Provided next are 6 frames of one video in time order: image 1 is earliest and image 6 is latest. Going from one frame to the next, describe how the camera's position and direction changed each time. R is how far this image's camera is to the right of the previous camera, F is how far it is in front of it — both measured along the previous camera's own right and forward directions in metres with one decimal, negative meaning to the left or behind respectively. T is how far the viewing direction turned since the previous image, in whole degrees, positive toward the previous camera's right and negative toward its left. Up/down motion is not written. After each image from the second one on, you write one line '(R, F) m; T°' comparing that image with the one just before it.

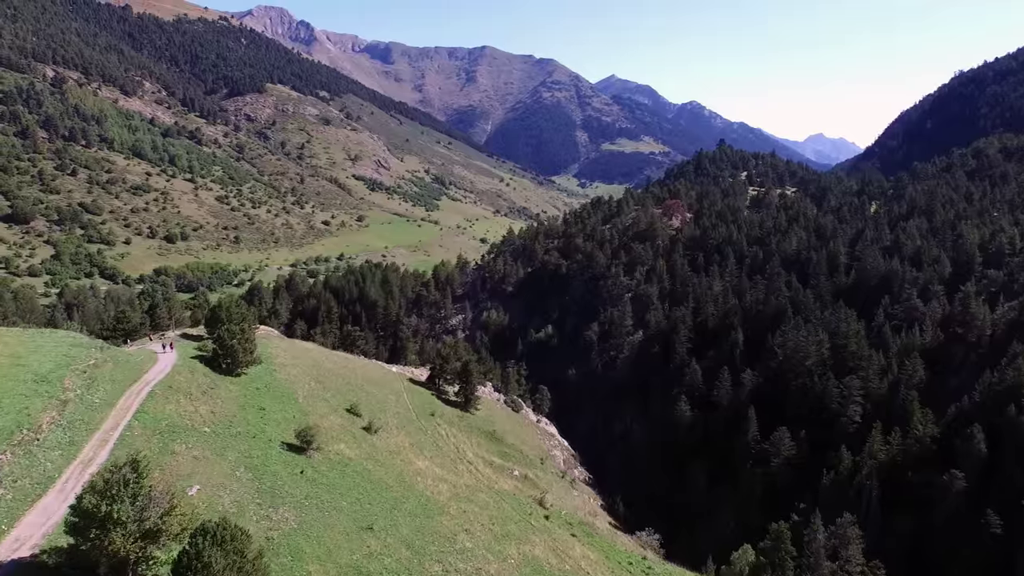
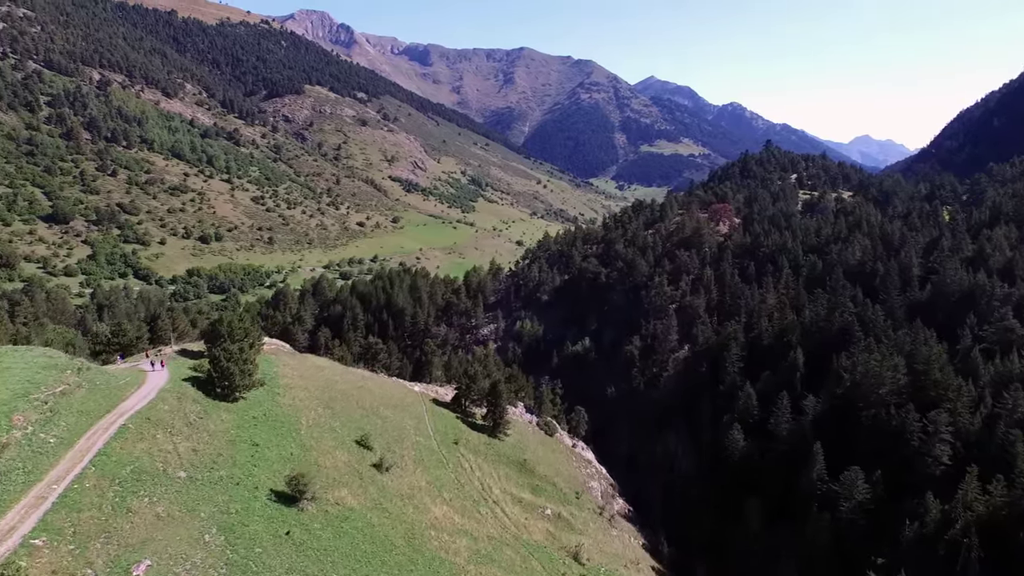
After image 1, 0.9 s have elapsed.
(+0.2, +8.0) m; -3°
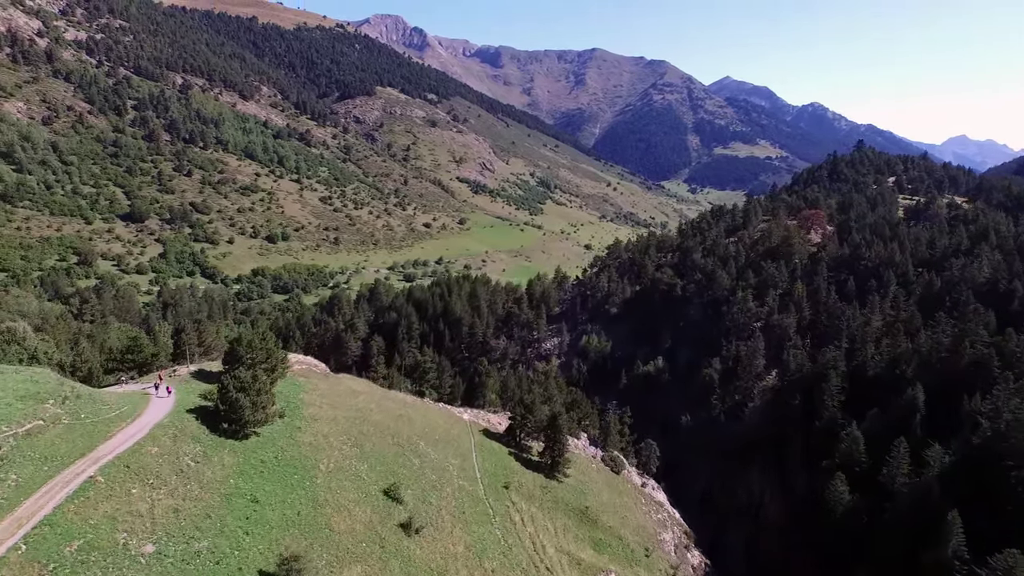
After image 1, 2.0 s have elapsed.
(+0.2, +9.9) m; -5°
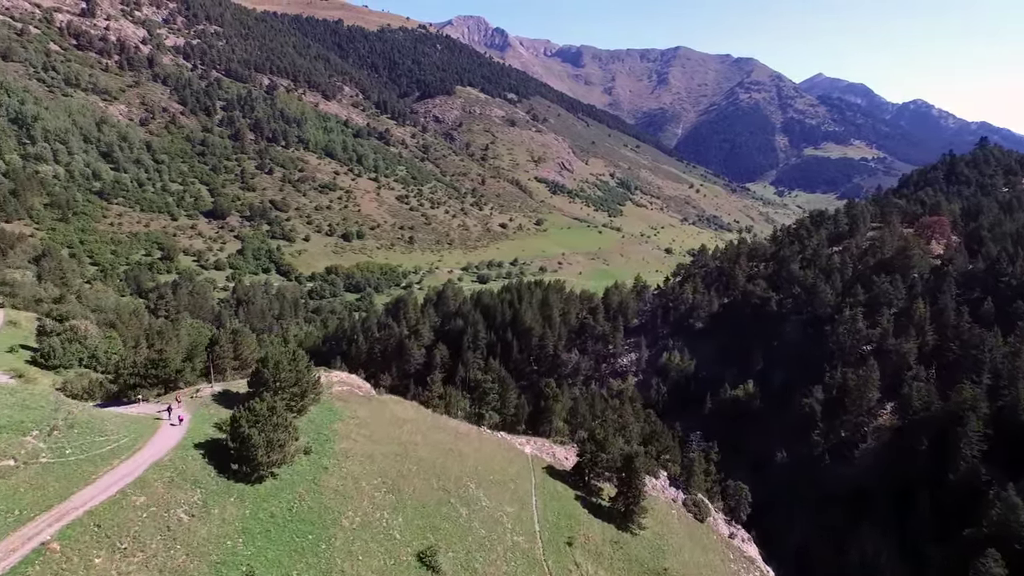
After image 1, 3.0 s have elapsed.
(+0.4, +8.9) m; -6°
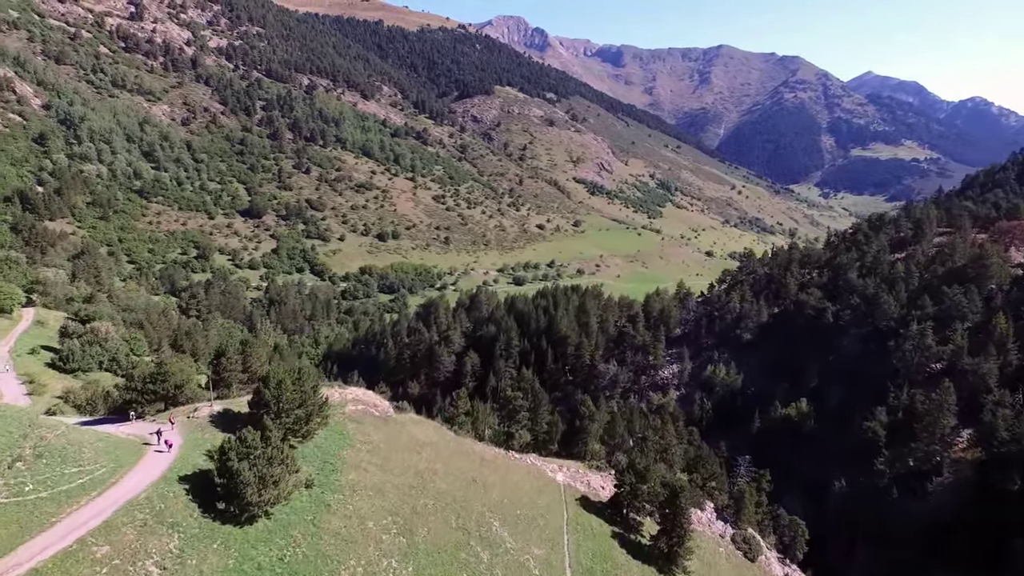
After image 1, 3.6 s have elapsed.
(+0.3, +5.6) m; -3°
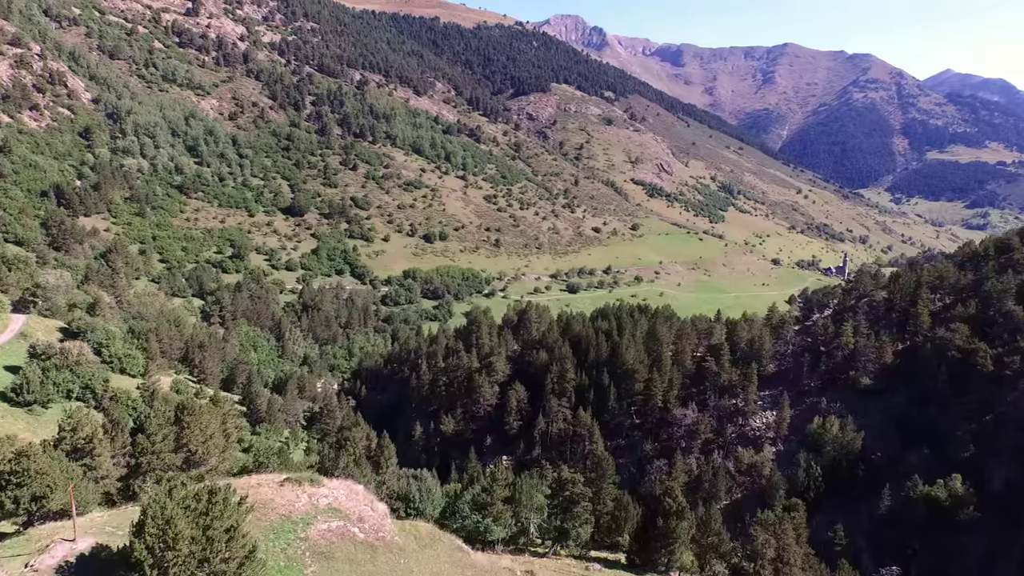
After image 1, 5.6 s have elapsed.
(-0.6, +19.0) m; -4°
